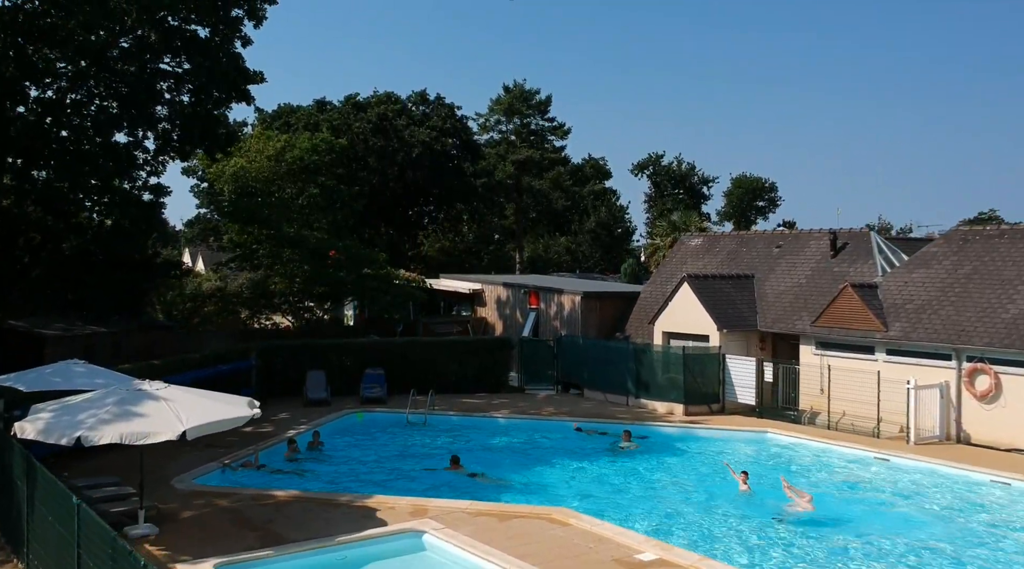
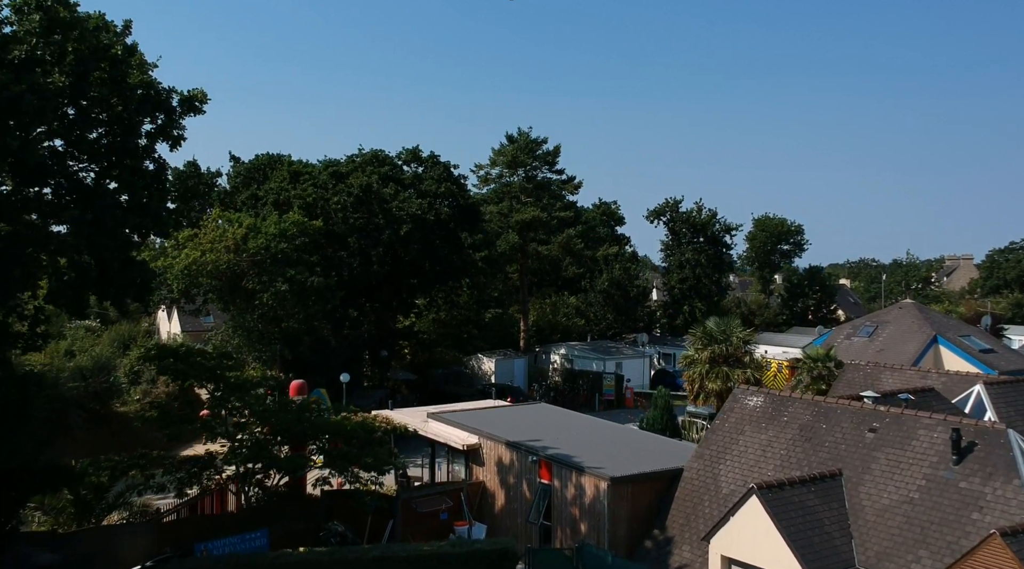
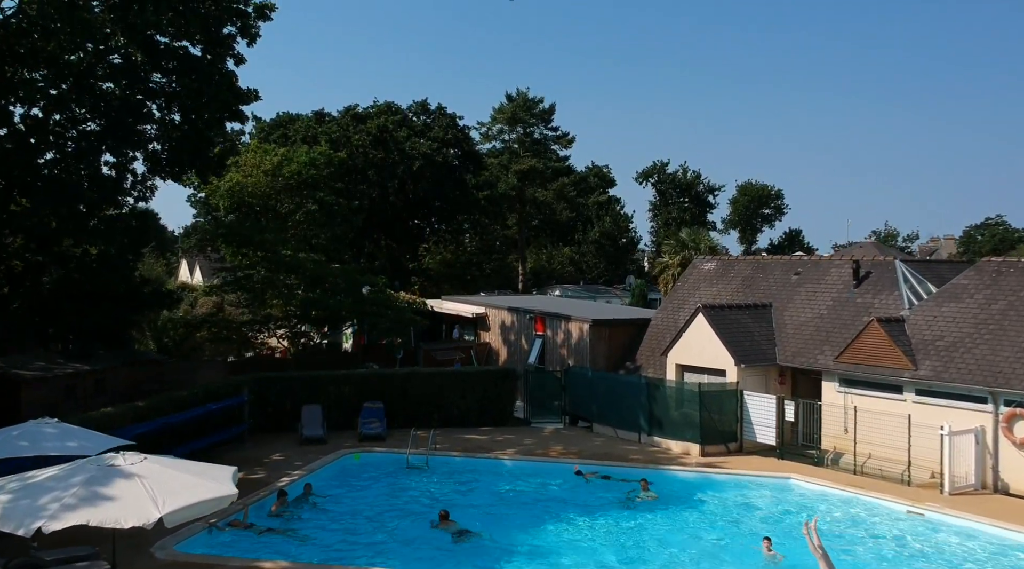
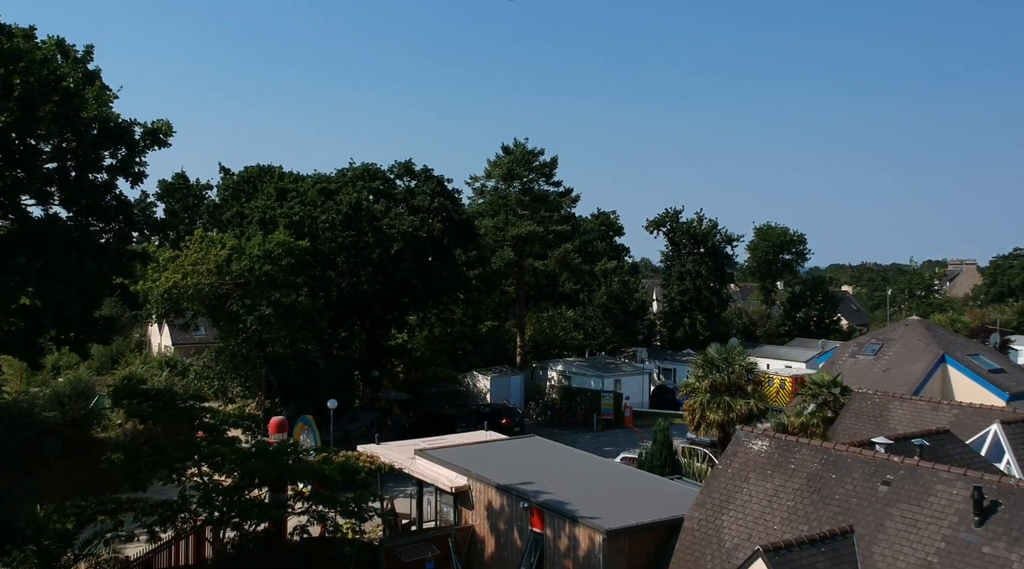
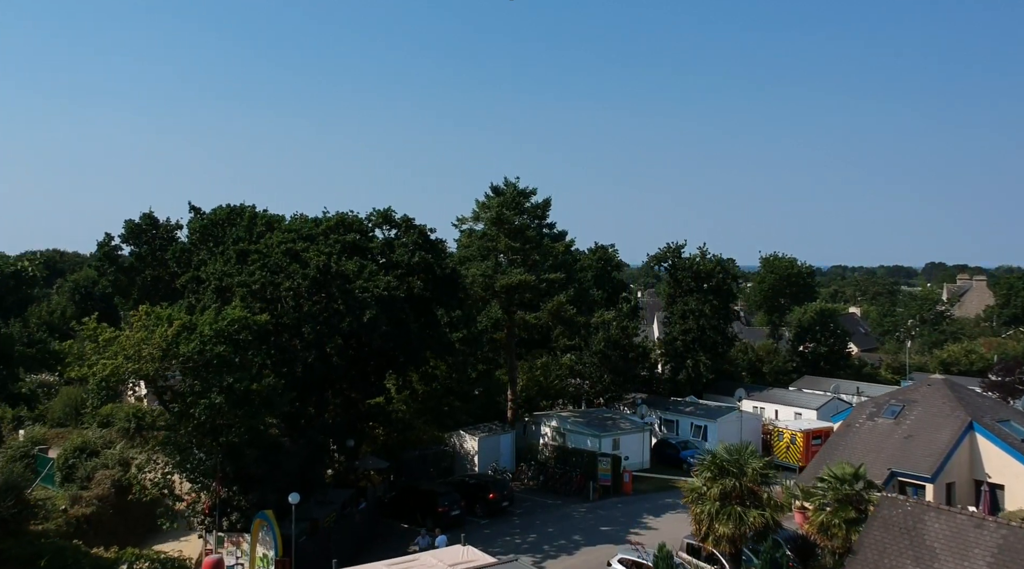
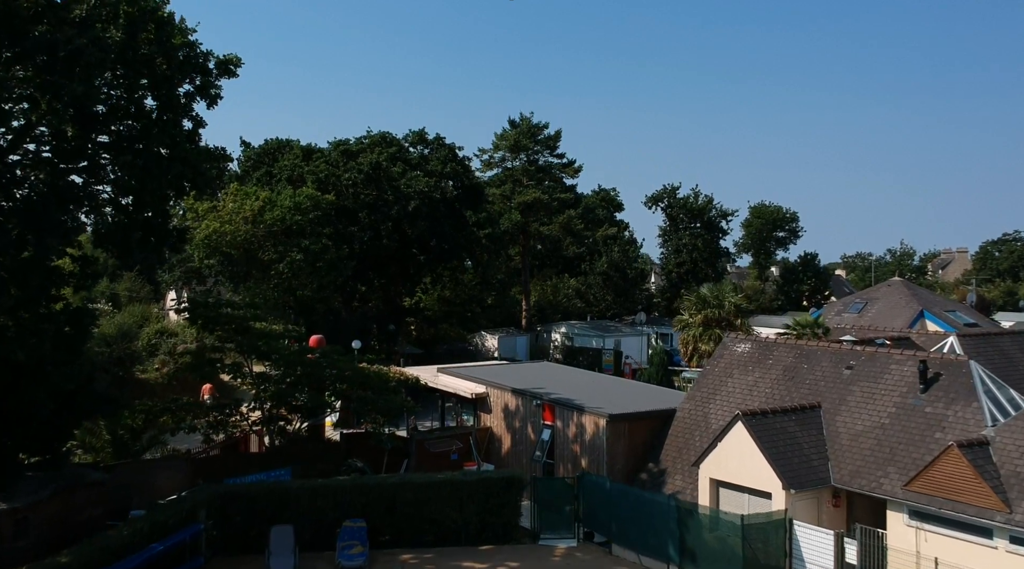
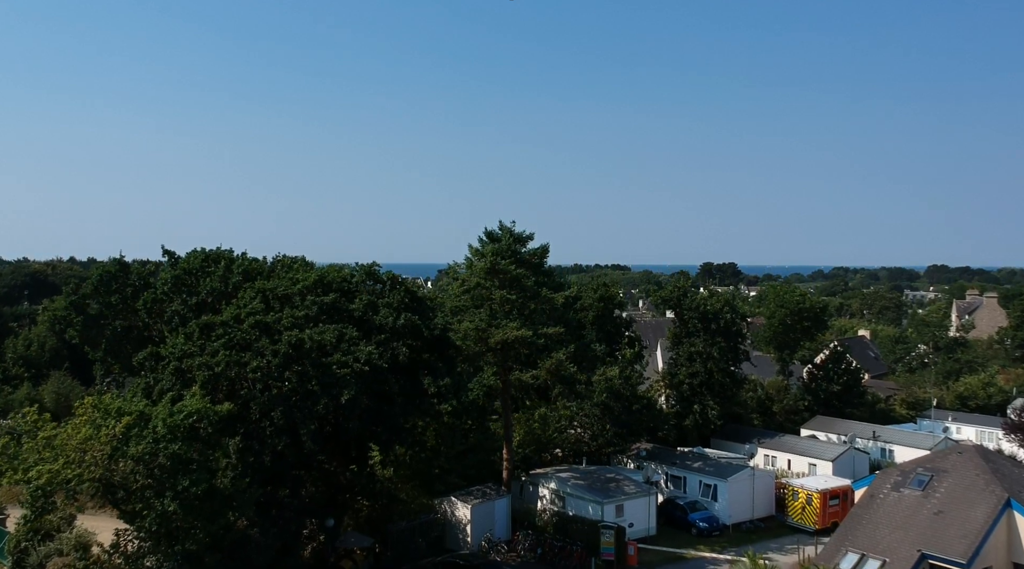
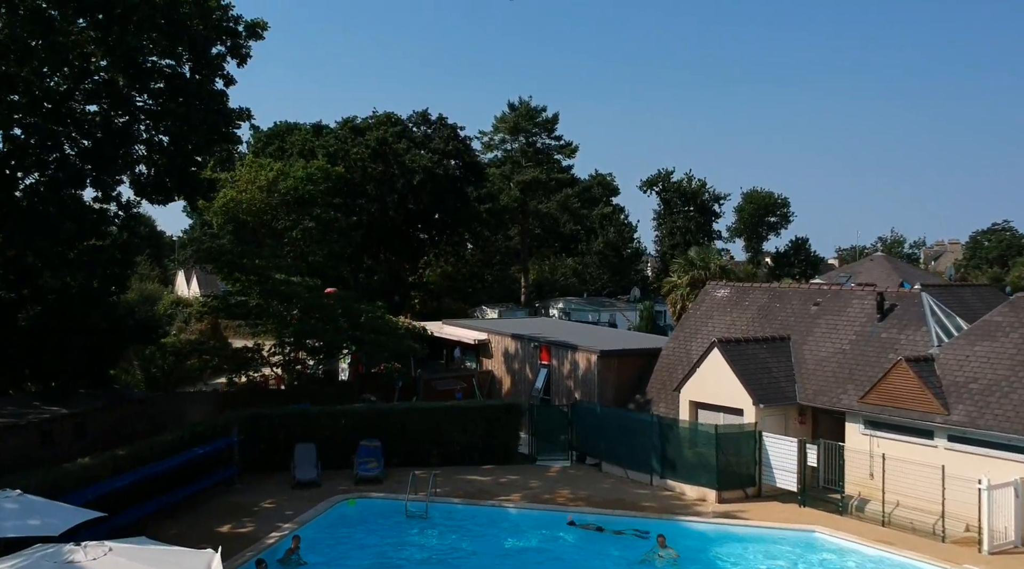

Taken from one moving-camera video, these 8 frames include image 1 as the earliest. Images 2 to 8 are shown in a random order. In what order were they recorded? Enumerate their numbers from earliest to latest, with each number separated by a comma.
3, 8, 6, 2, 4, 5, 7
